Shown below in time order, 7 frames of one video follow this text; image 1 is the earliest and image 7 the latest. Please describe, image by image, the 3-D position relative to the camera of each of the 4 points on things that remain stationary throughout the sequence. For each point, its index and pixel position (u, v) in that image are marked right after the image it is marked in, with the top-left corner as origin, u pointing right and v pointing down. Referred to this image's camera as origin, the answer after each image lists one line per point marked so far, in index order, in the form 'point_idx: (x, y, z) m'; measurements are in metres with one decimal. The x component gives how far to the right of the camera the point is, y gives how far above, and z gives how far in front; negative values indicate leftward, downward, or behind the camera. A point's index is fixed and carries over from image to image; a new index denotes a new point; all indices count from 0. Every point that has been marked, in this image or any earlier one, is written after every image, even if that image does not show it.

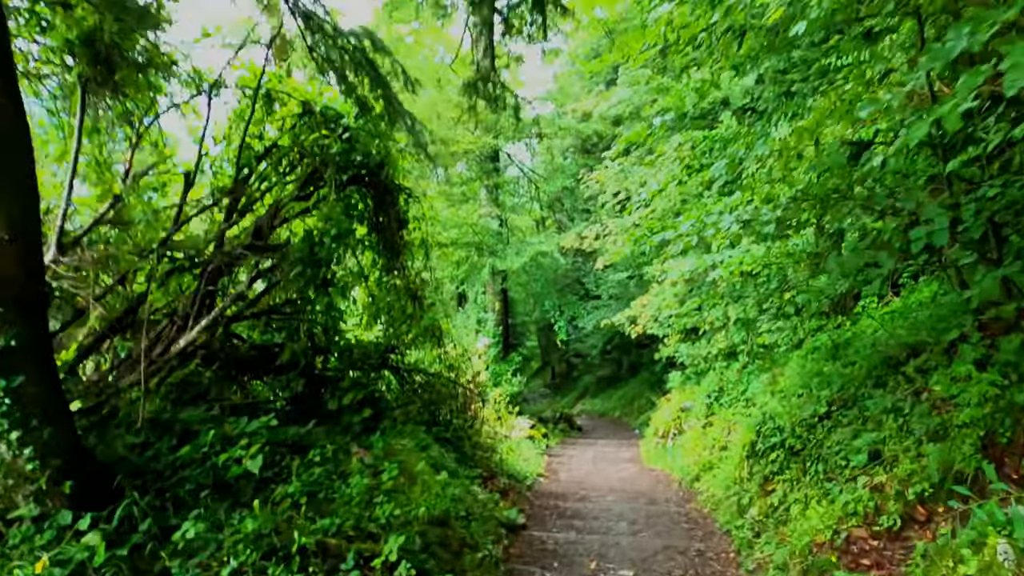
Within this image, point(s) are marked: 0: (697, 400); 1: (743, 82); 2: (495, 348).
0: (+2.7, -1.6, +9.5) m
1: (+2.6, +2.3, +7.4) m
2: (-0.3, -1.2, +13.0) m
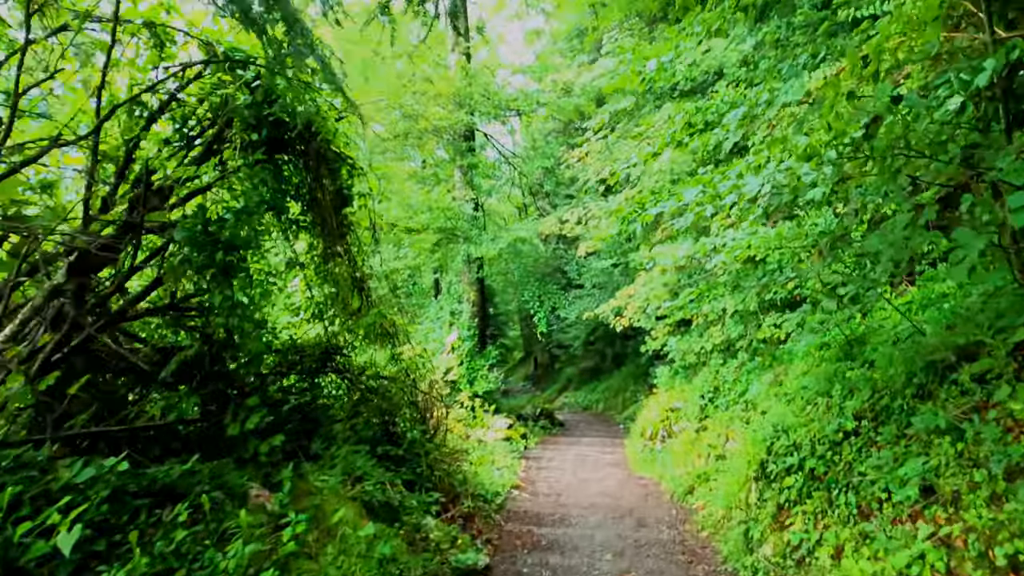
0: (+2.3, -1.5, +8.7) m
1: (+2.3, +2.4, +6.5) m
2: (-0.8, -1.0, +12.1) m
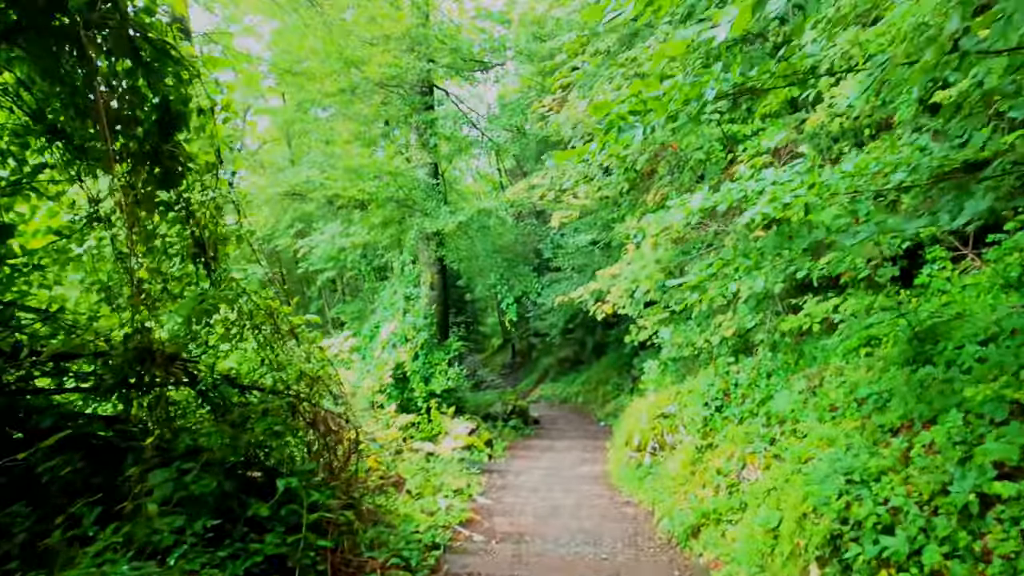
0: (+1.9, -1.2, +7.1) m
1: (+1.9, +2.6, +4.8) m
2: (-1.3, -0.7, +10.4) m
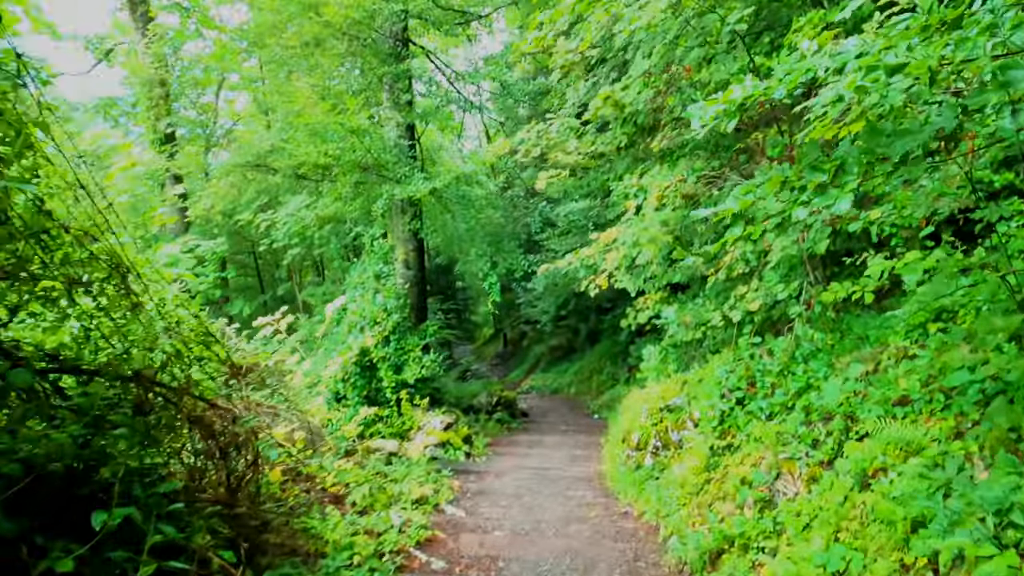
0: (+1.6, -1.0, +6.0) m
1: (+1.7, +2.9, +3.7) m
2: (-1.6, -0.3, +9.3) m
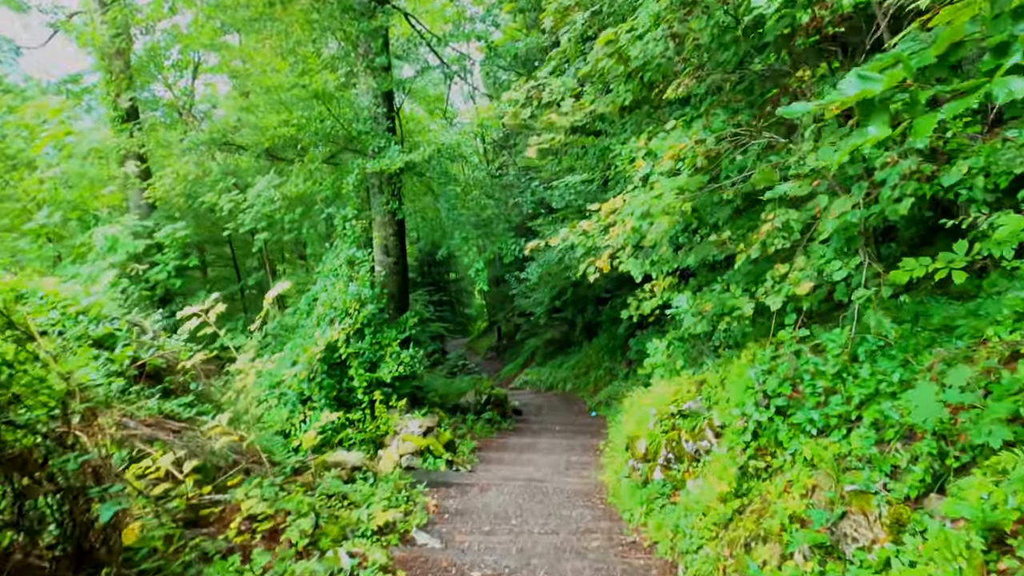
0: (+1.5, -0.8, +5.1) m
1: (+1.6, +3.0, +2.7) m
2: (-1.7, -0.2, +8.3) m
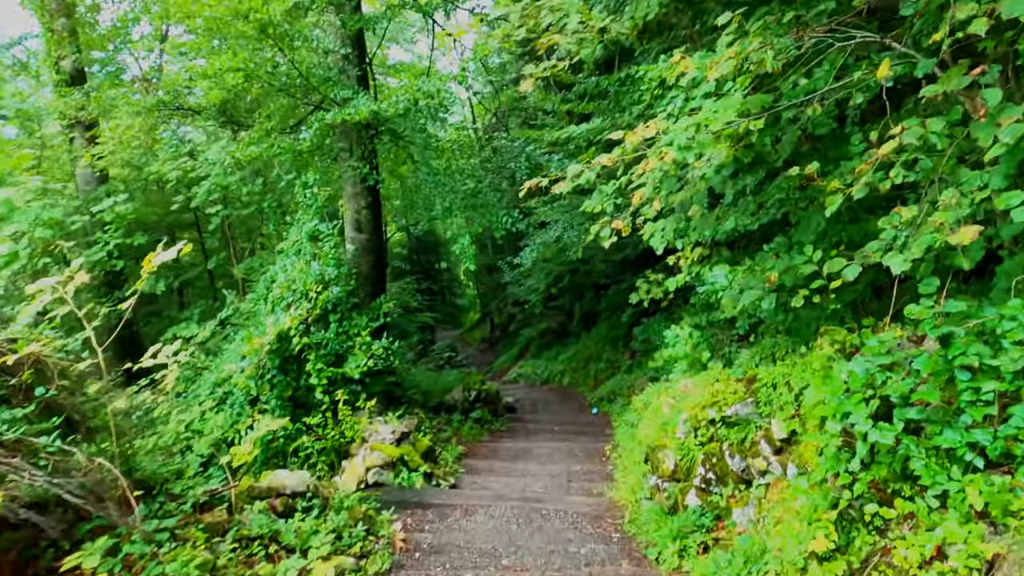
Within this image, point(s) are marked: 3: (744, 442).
0: (+1.5, -0.6, +3.8) m
1: (+1.5, +3.1, +1.4) m
2: (-1.8, 0.0, +7.1) m
3: (+1.3, -0.9, +3.7) m
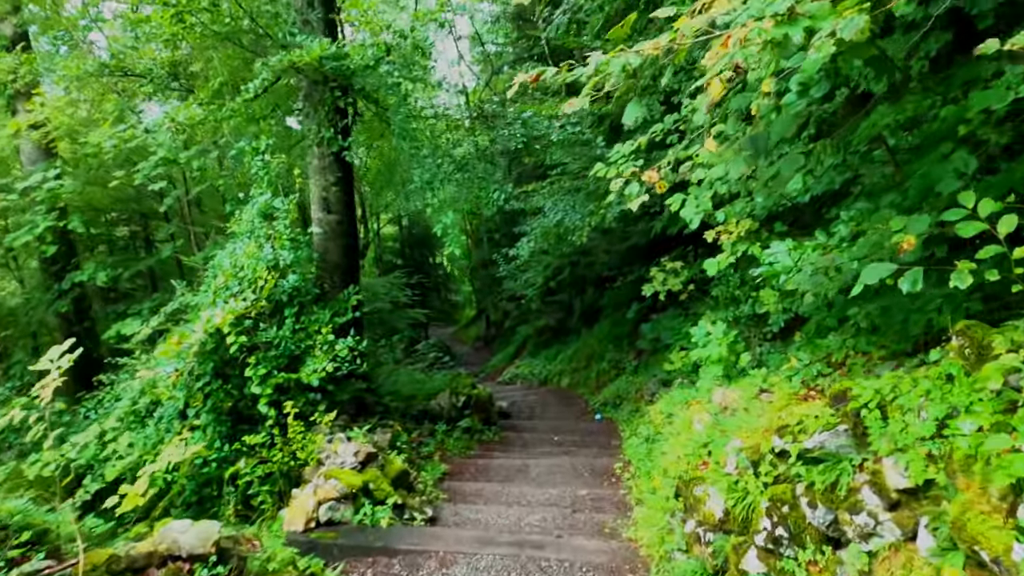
0: (+1.4, -0.6, +2.7) m
1: (+1.5, +3.2, +0.3) m
2: (-1.9, +0.1, +5.9) m
3: (+1.3, -0.8, +2.6) m
